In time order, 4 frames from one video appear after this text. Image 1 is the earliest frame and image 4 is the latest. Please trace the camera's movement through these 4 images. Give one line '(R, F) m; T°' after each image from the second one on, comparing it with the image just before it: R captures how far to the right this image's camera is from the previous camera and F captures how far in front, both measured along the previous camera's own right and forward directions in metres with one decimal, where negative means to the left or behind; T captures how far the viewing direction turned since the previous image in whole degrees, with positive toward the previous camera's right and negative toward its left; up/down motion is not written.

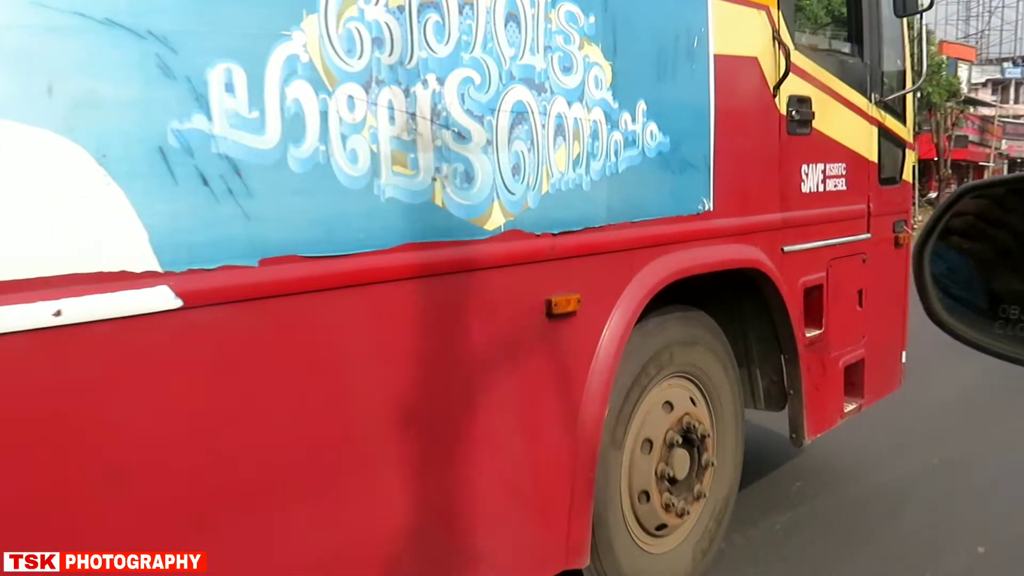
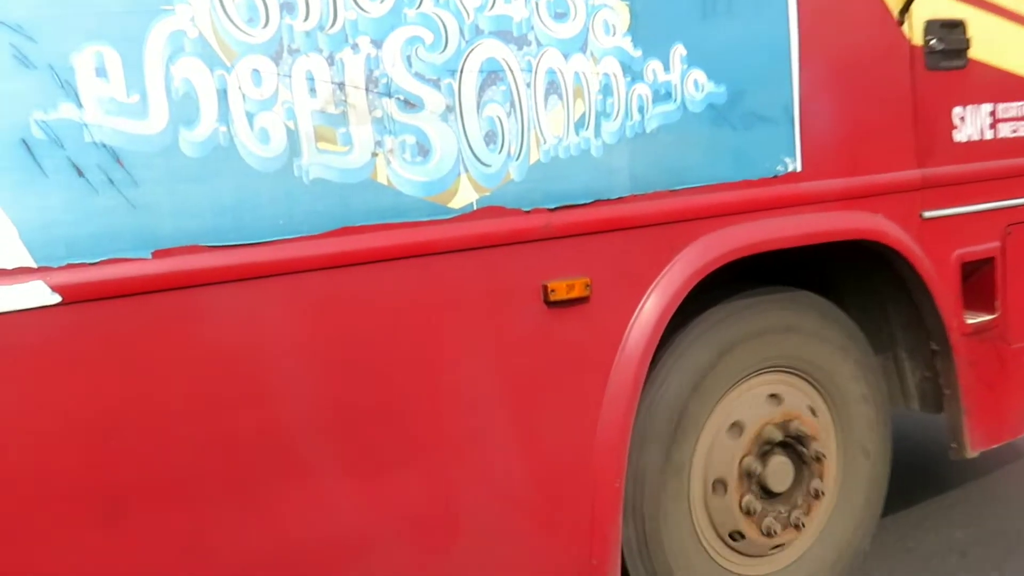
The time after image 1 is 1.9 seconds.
(+0.6, +0.3) m; -18°
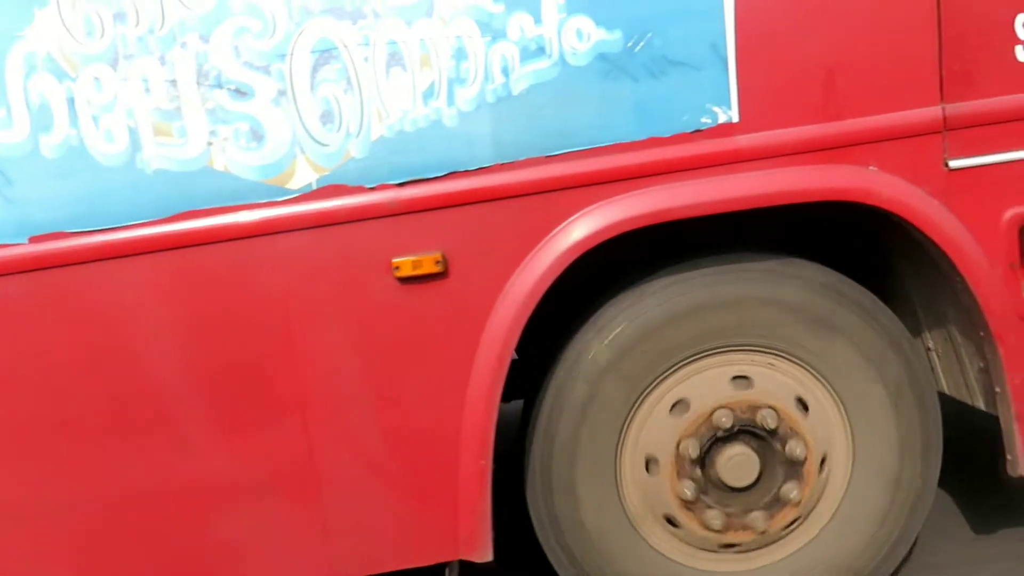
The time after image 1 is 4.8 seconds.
(+1.1, +0.3) m; -26°
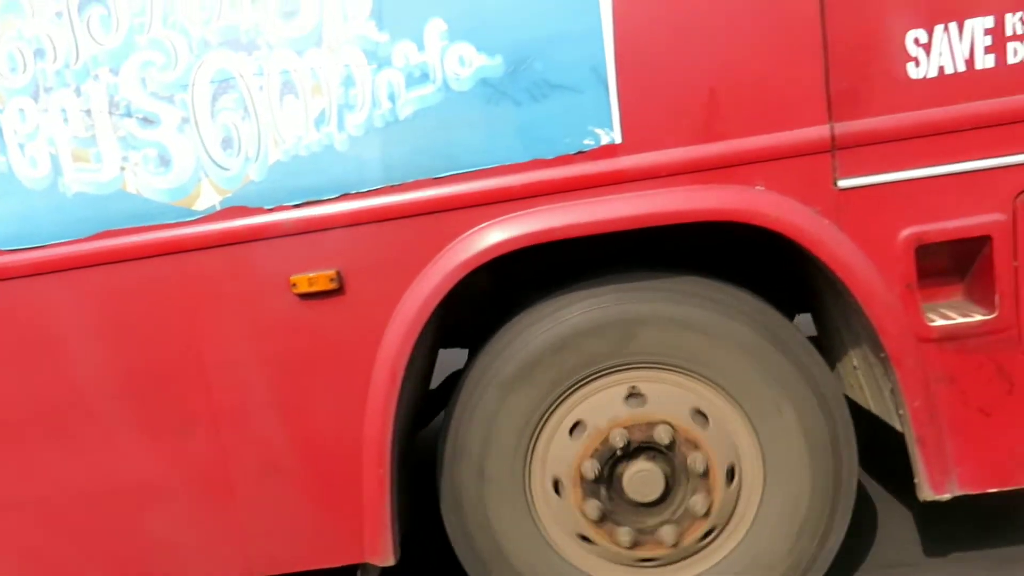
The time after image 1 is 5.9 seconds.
(+0.4, 0.0) m; -6°
